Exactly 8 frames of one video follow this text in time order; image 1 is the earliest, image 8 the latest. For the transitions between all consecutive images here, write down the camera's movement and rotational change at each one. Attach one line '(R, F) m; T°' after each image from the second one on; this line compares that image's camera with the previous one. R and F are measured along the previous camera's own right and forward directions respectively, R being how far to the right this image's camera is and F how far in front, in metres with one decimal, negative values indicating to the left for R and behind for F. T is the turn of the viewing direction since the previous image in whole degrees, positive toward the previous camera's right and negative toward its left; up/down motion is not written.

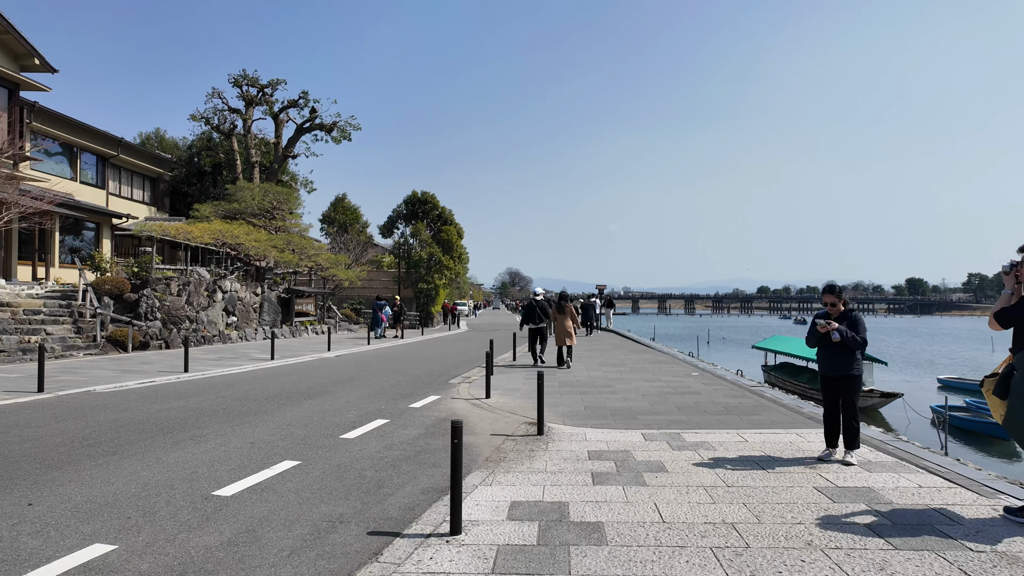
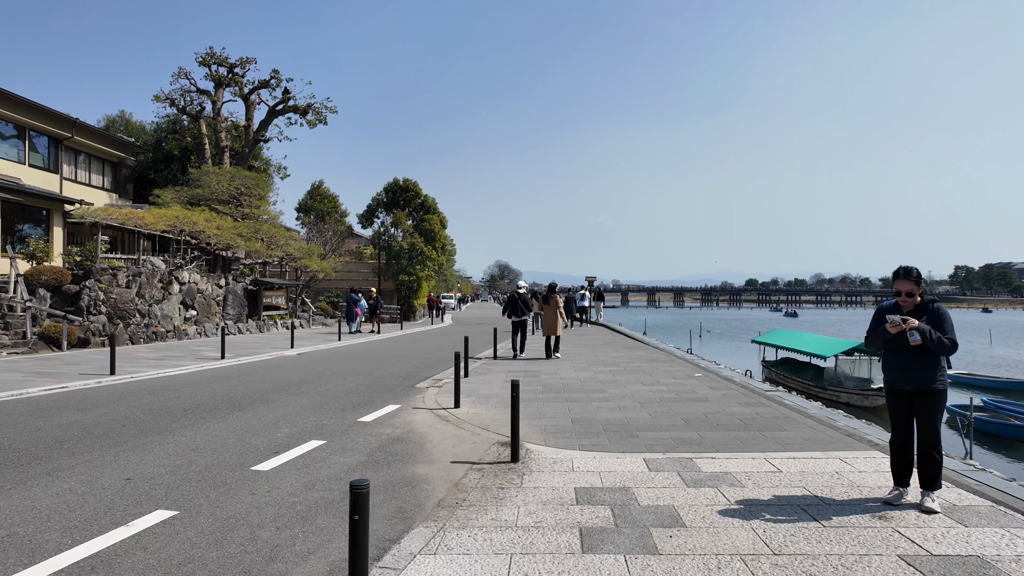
(+0.2, +1.8) m; +1°
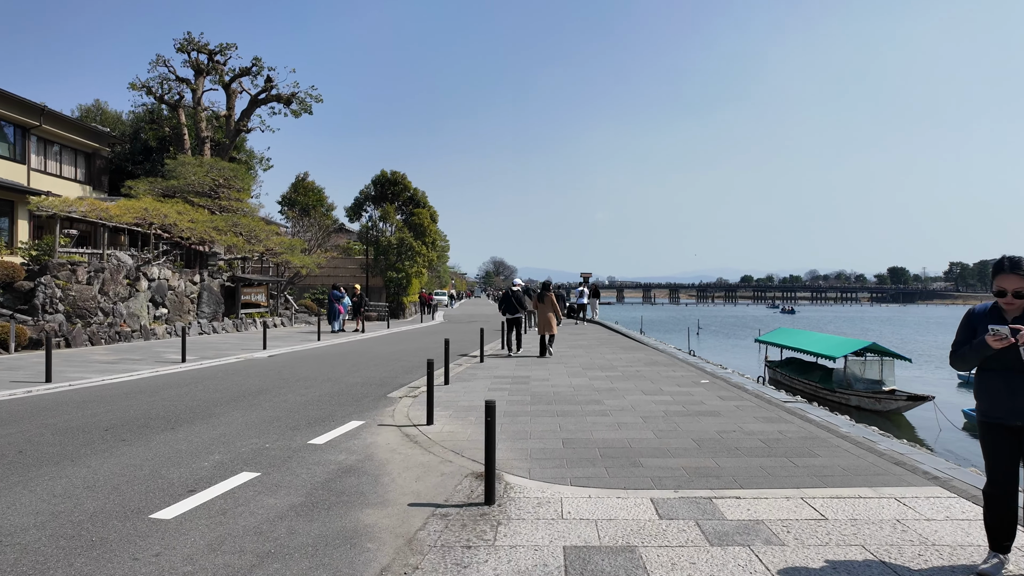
(+0.2, +1.3) m; 0°
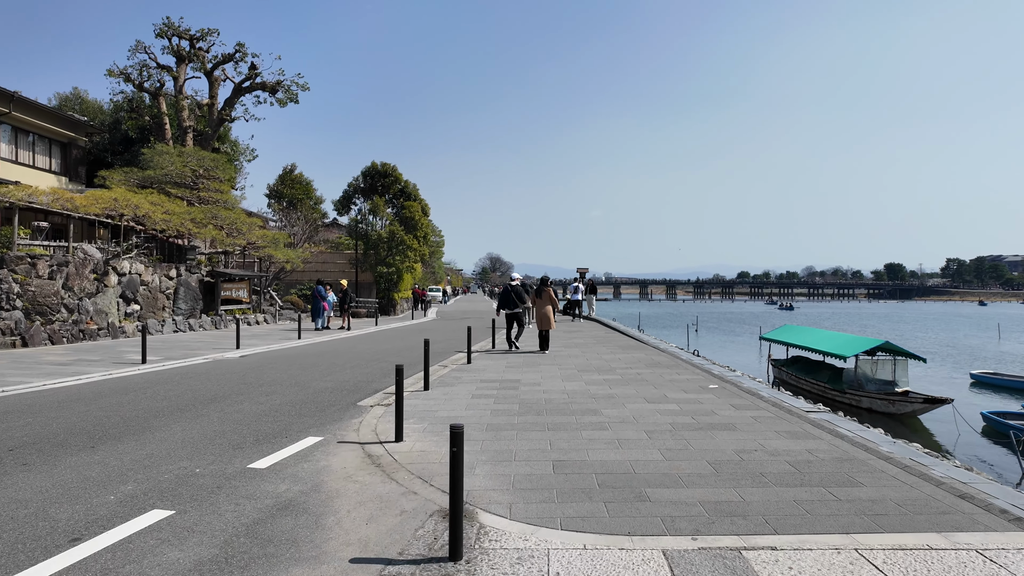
(+0.2, +1.2) m; 0°
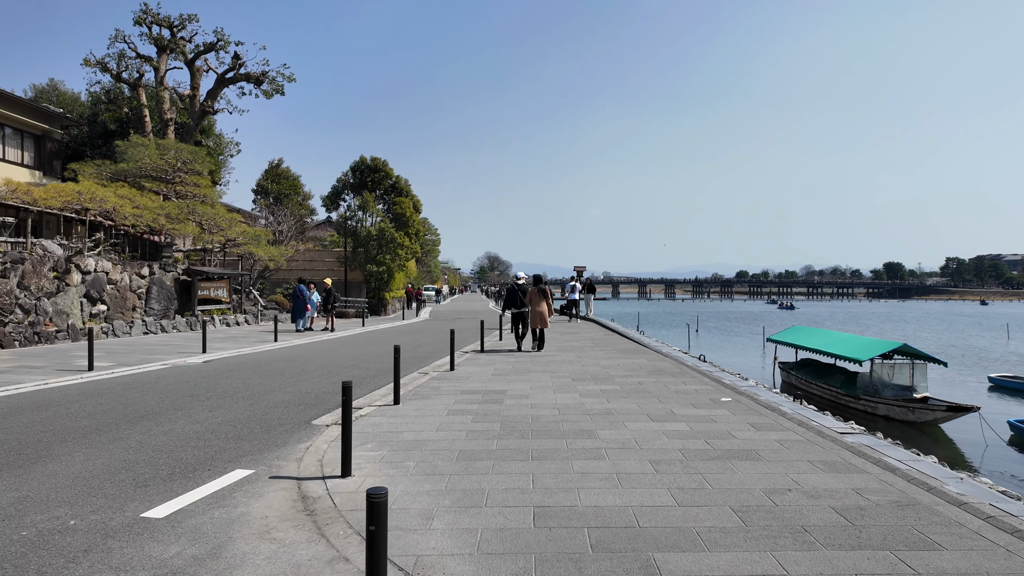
(+0.2, +1.3) m; 0°
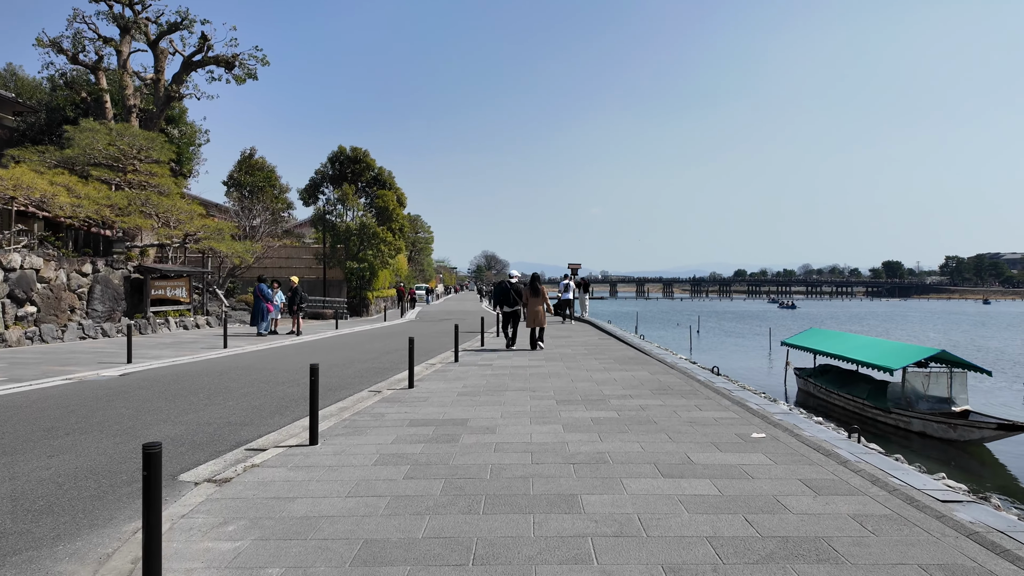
(+0.4, +2.3) m; 0°
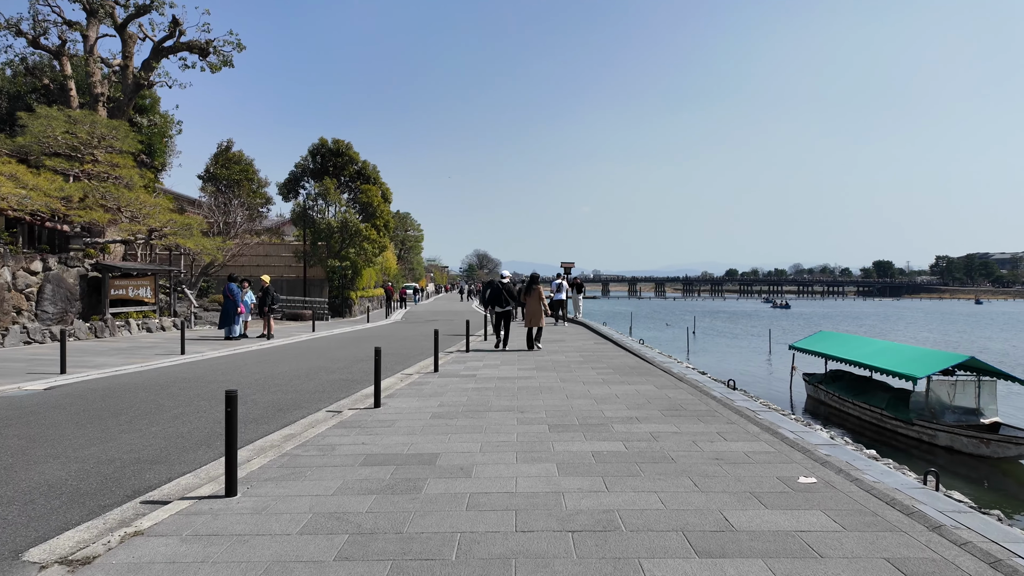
(+0.1, +1.5) m; +1°
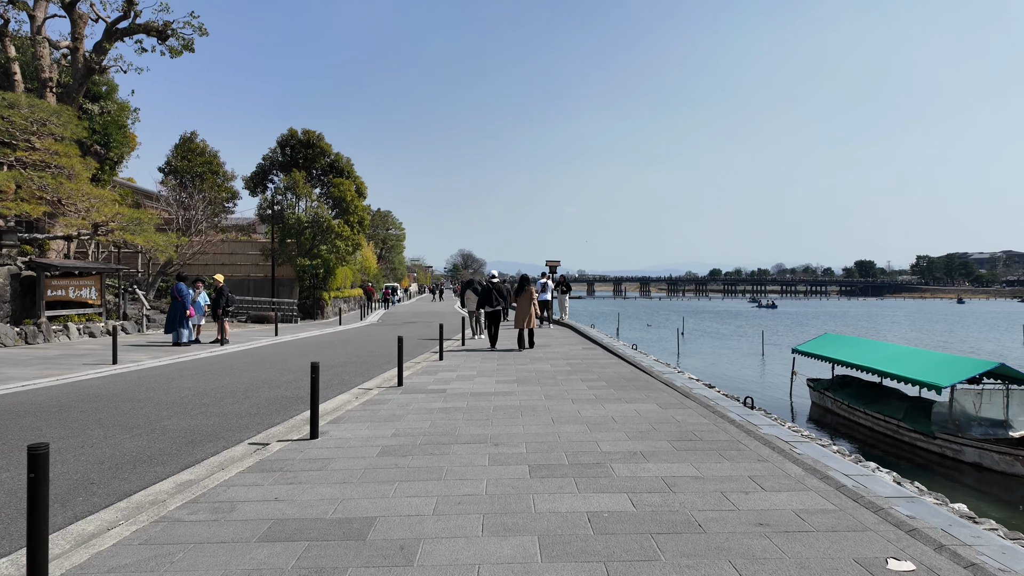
(+0.1, +1.7) m; +1°
